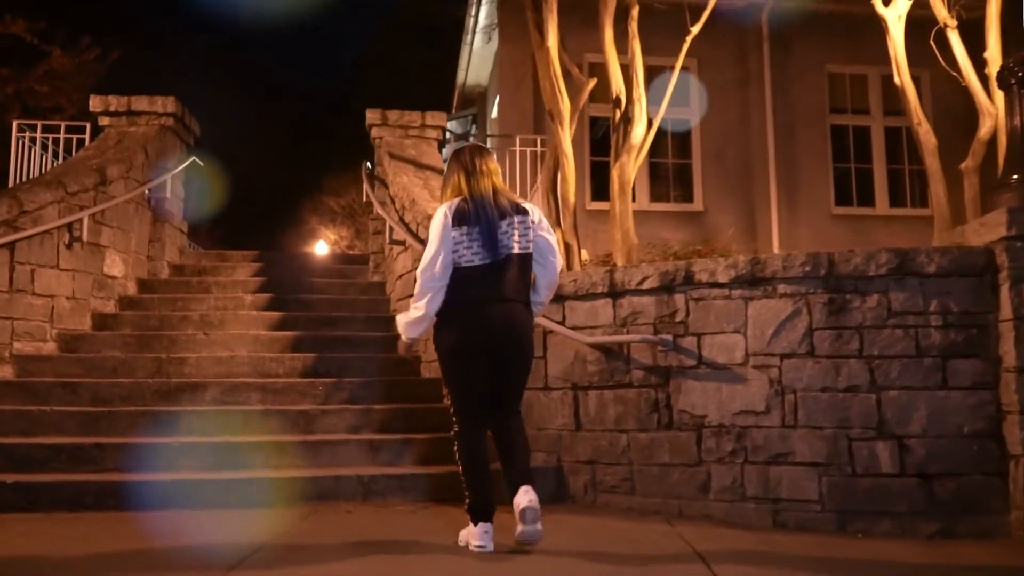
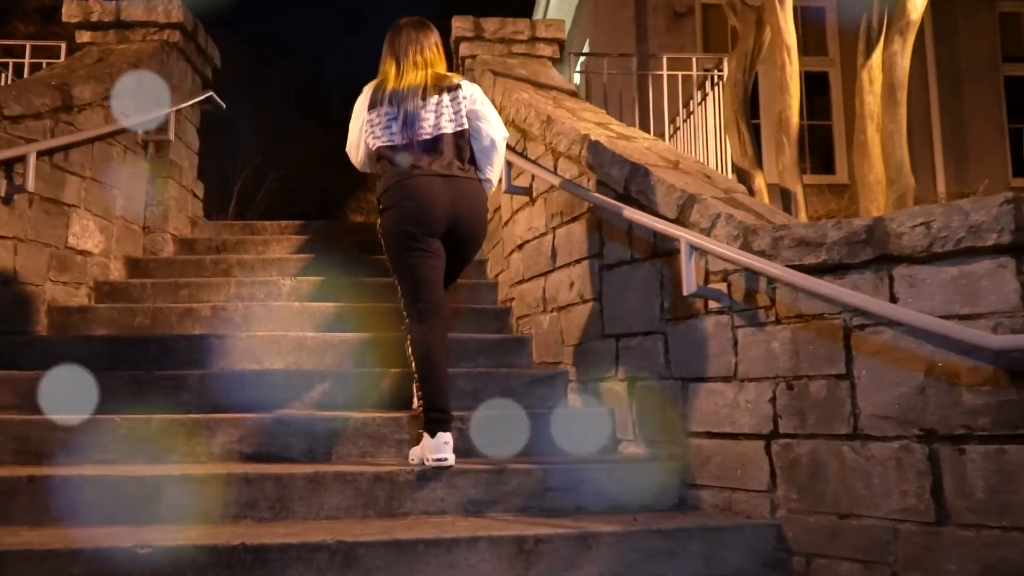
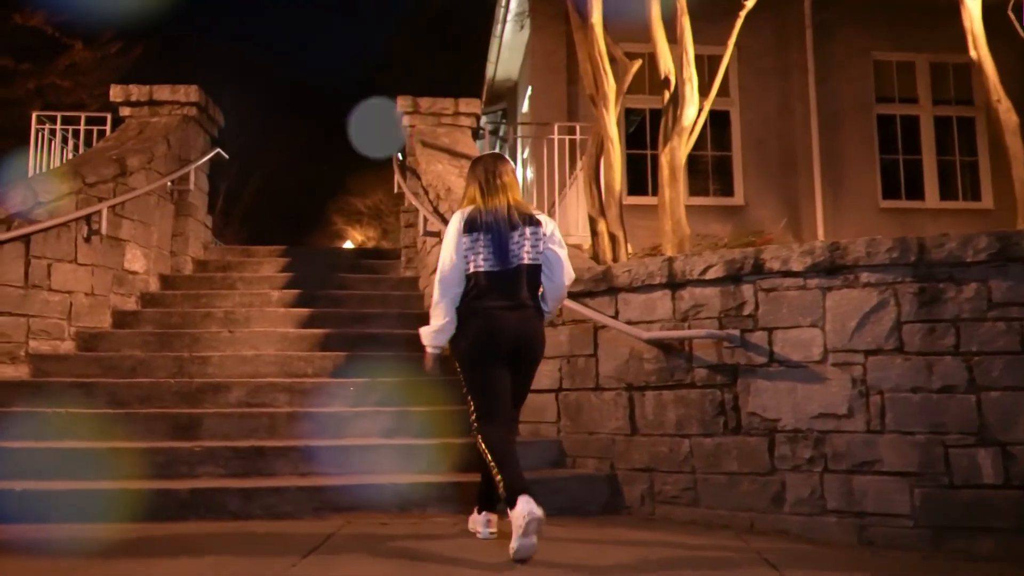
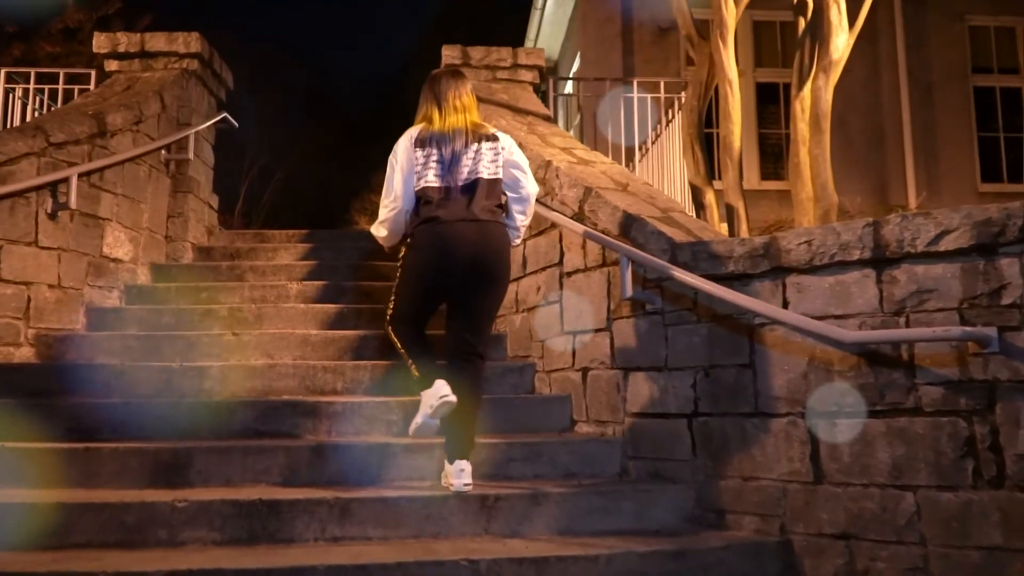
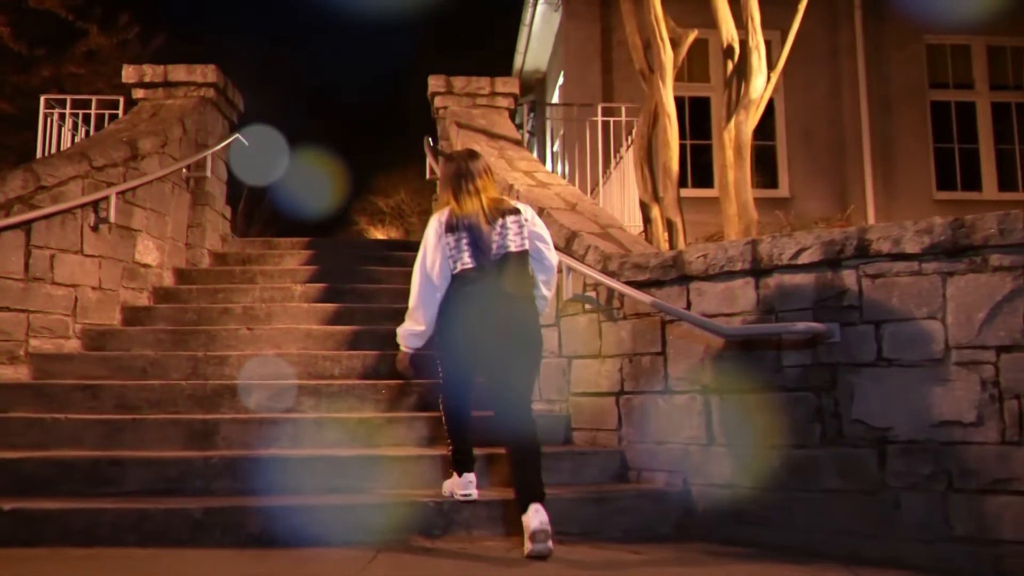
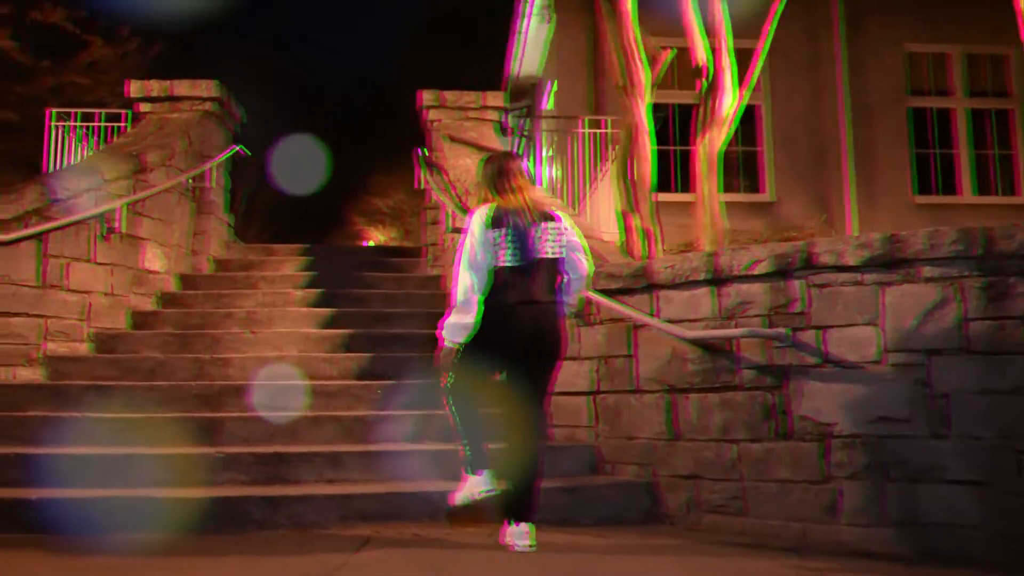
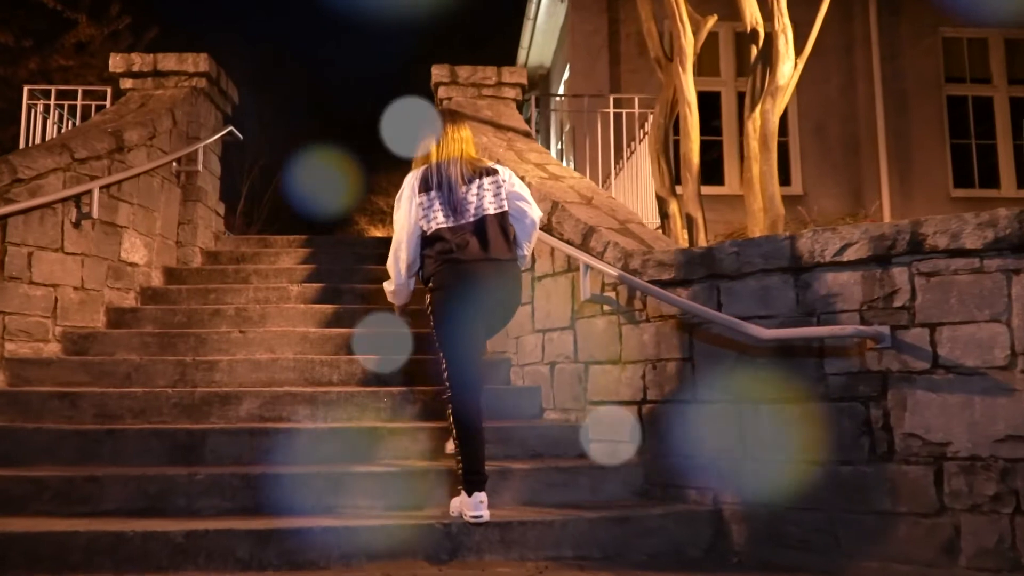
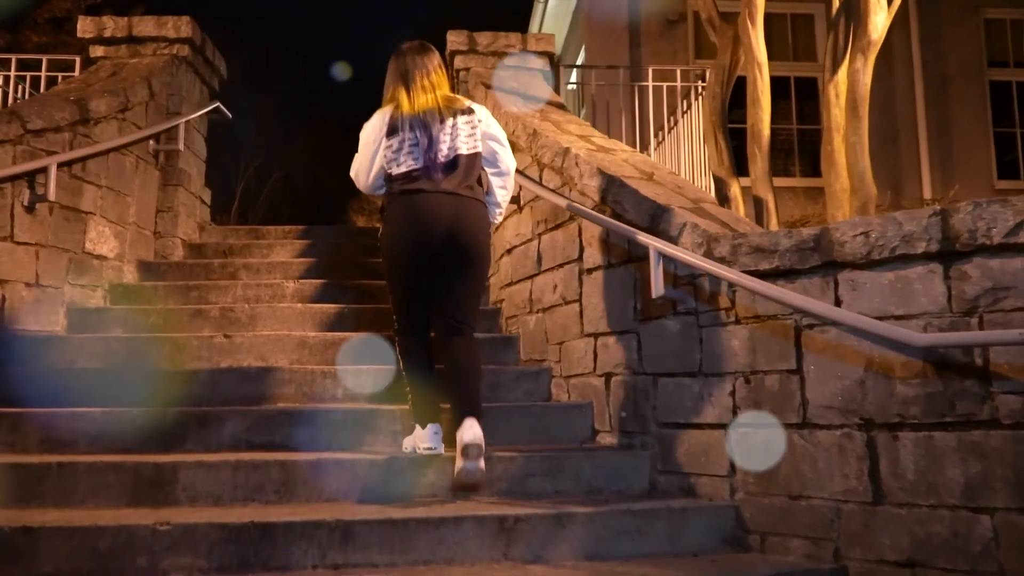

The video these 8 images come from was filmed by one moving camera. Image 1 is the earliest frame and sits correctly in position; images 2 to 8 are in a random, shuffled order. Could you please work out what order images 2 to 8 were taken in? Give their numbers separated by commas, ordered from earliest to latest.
3, 6, 5, 7, 4, 8, 2
